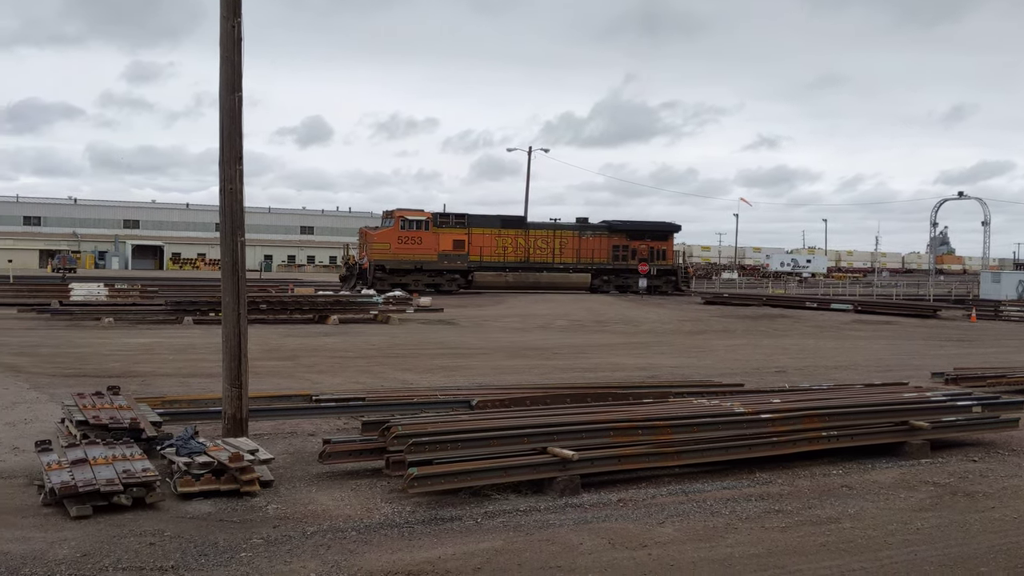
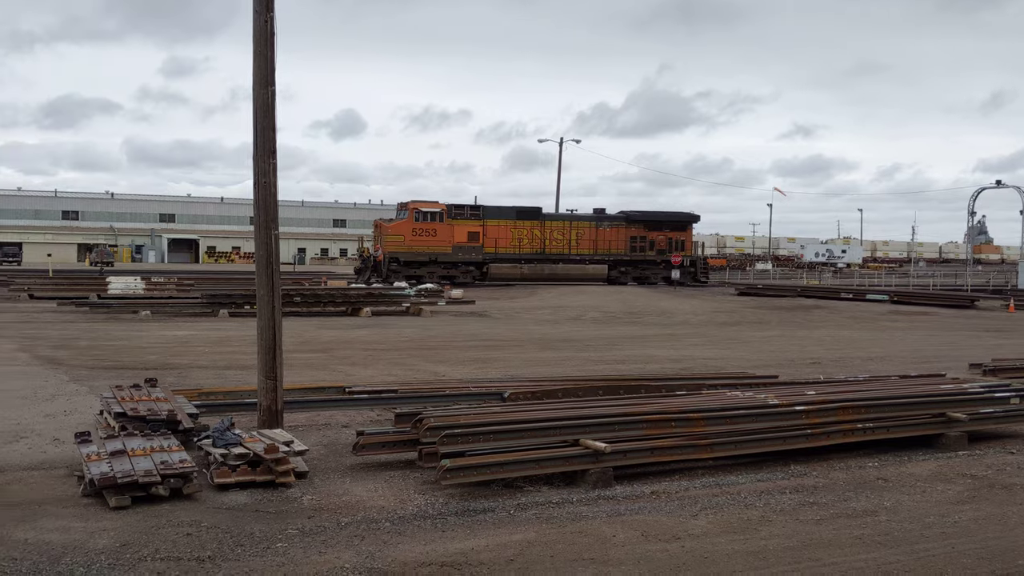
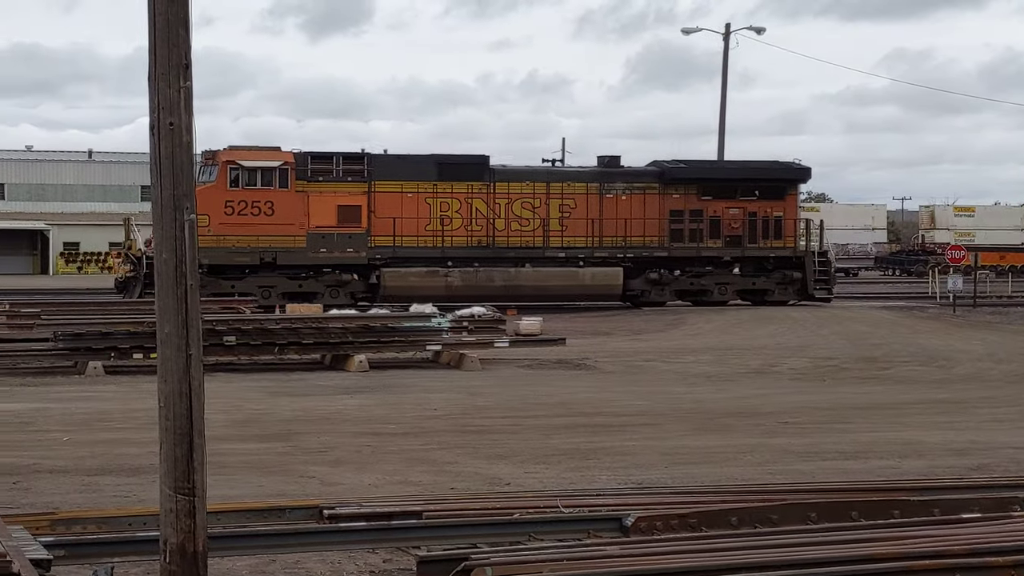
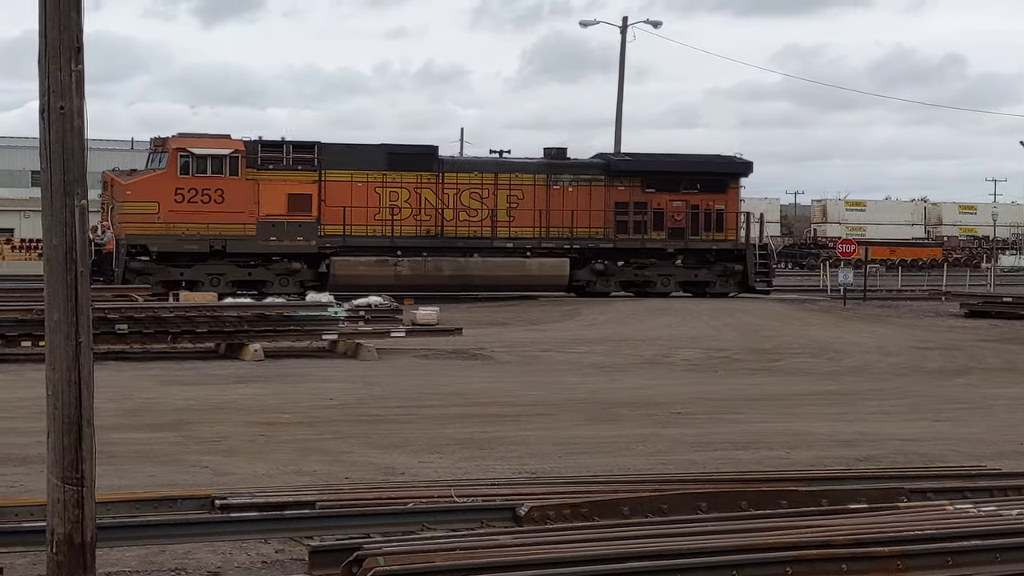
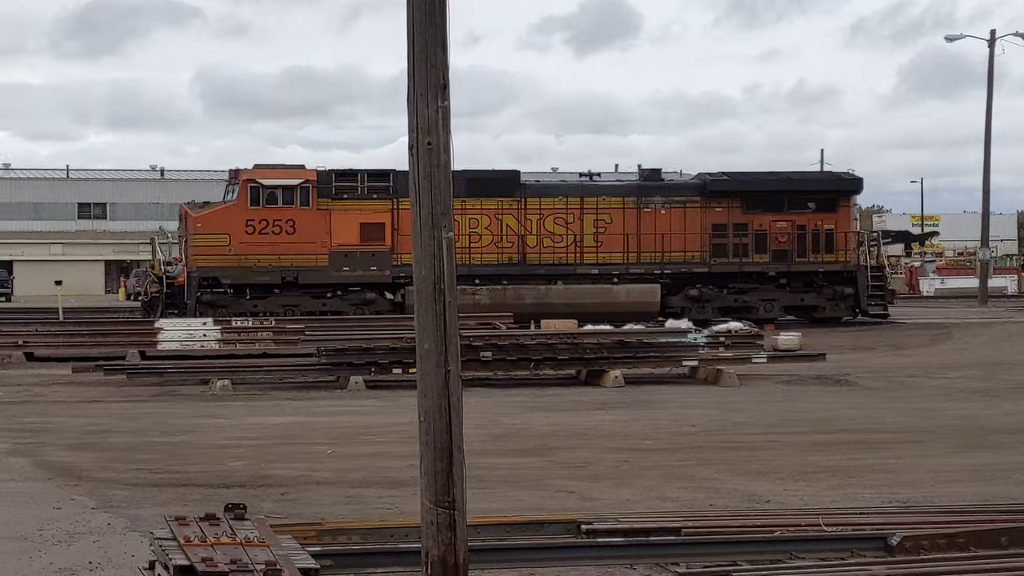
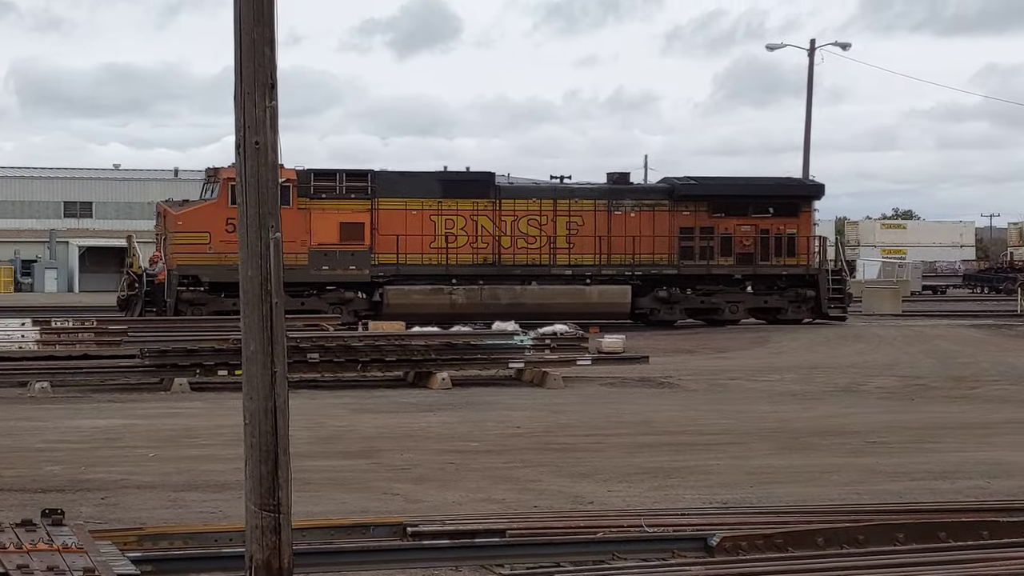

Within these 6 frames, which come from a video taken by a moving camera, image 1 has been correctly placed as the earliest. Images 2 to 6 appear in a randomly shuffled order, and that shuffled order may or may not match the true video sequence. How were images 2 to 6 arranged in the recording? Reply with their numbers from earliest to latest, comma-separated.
2, 4, 3, 6, 5
